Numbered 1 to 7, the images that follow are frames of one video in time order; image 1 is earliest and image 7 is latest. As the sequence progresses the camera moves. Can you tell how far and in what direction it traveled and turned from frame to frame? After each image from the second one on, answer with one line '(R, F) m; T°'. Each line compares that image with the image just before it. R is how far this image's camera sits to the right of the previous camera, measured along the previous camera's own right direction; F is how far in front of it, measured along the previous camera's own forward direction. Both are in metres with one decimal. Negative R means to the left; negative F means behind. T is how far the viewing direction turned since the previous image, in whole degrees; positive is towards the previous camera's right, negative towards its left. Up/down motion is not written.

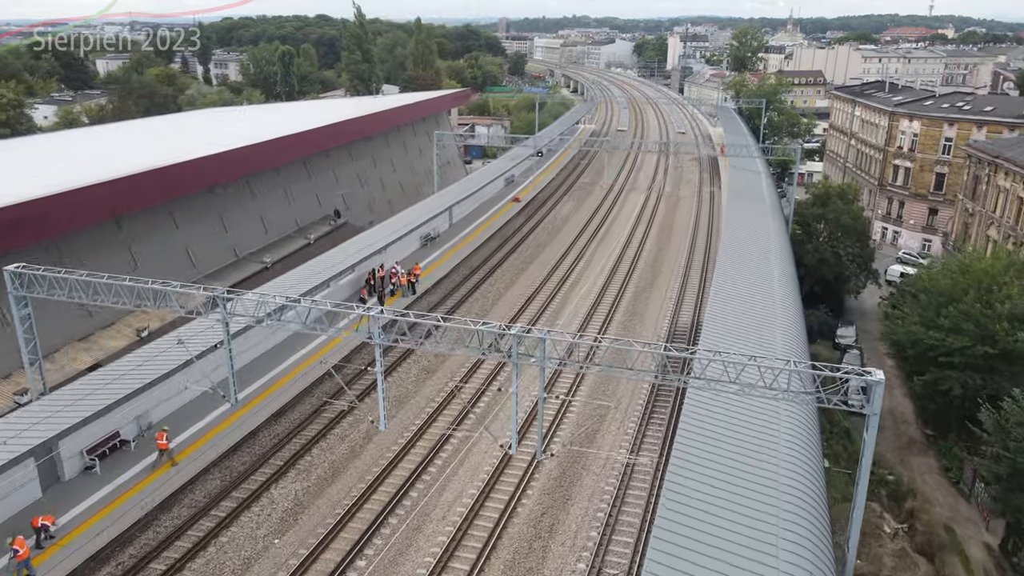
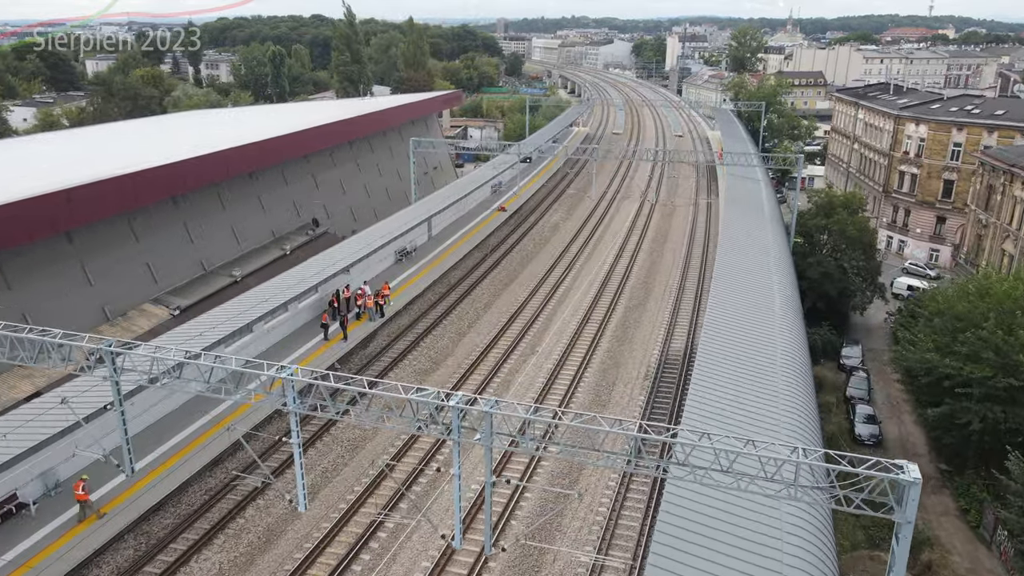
(+0.7, +1.7) m; 0°
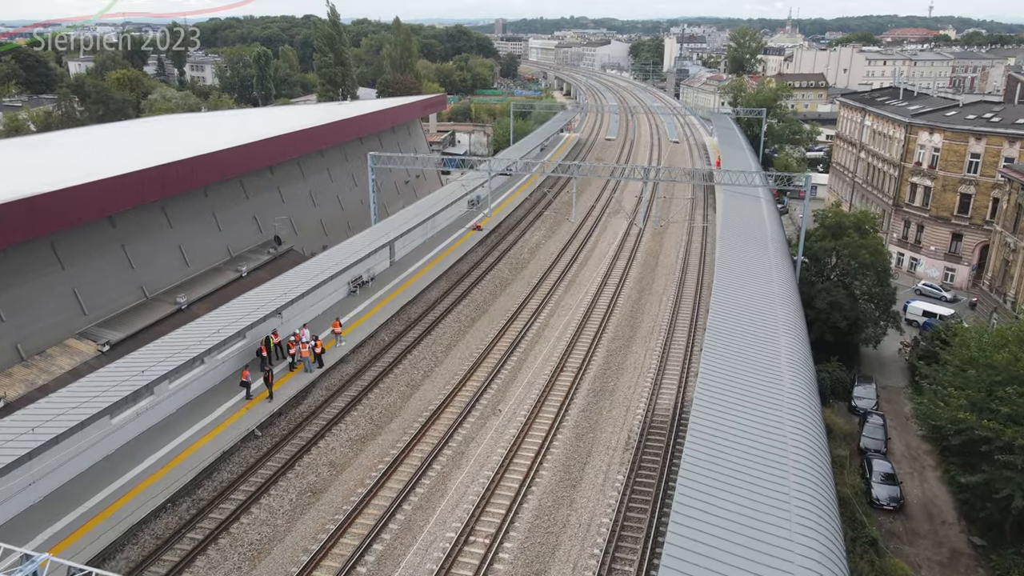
(+1.0, +2.7) m; 0°
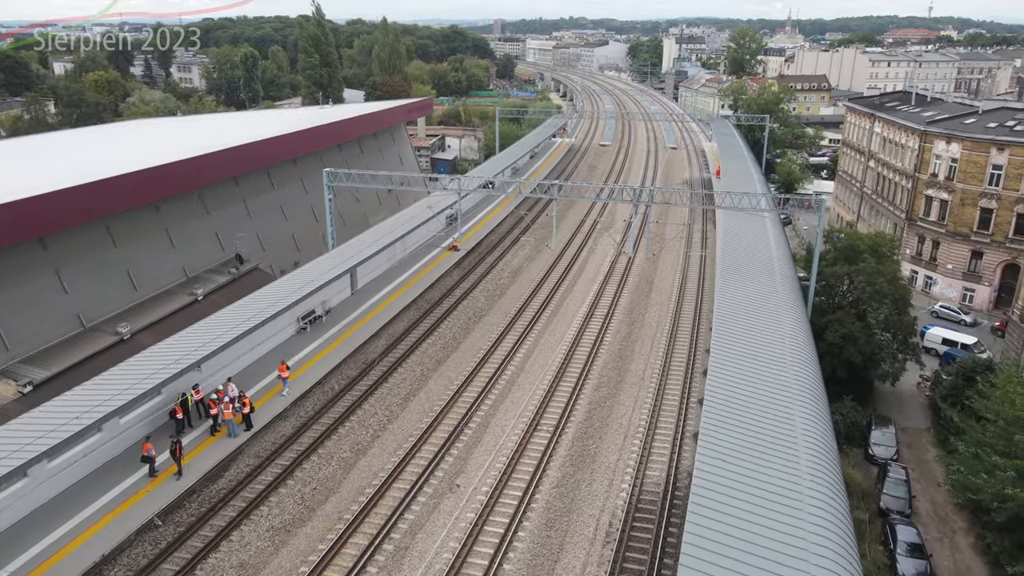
(+0.8, +2.4) m; 0°
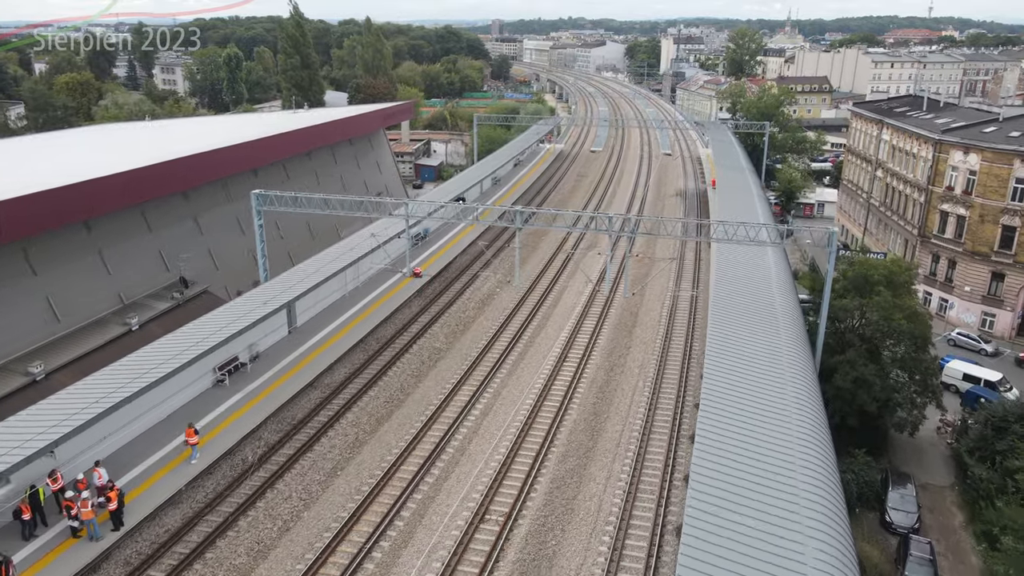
(+1.1, +2.6) m; 0°
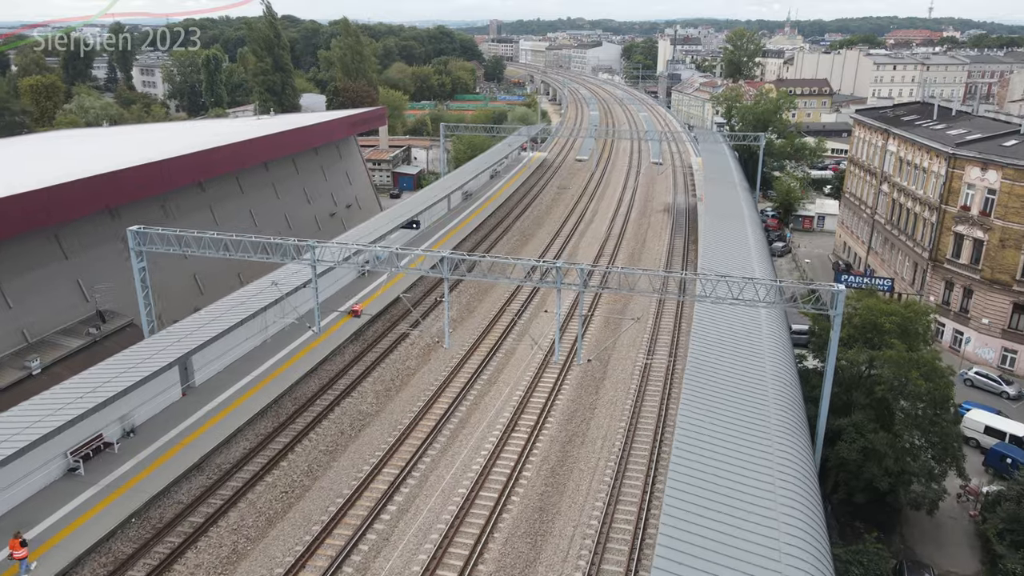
(+1.5, +2.9) m; 0°
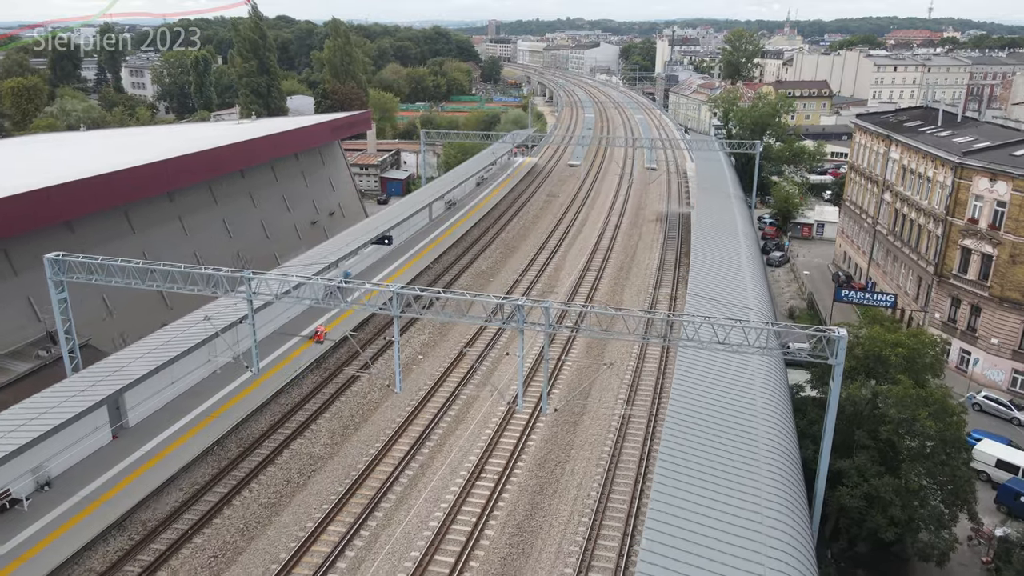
(+0.8, +1.4) m; 0°
